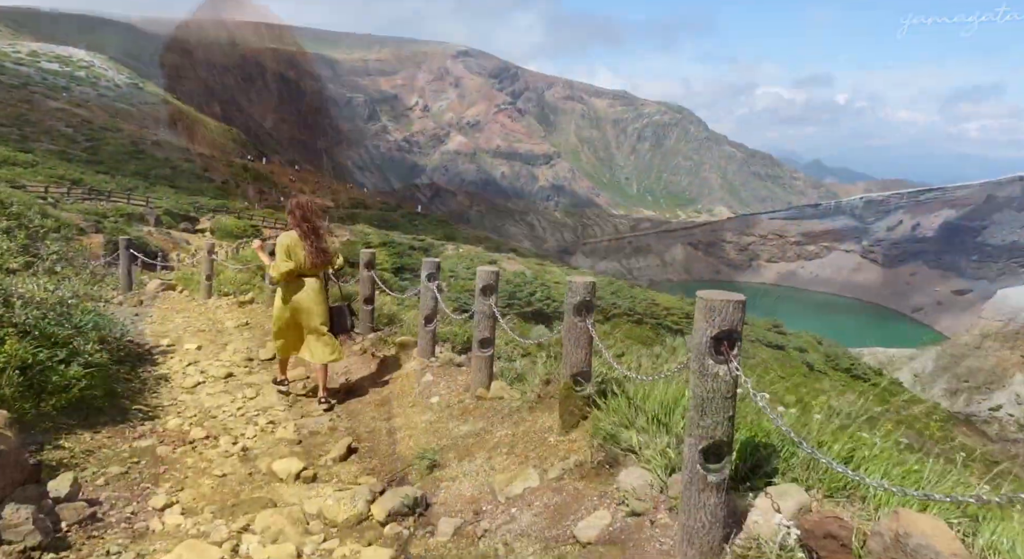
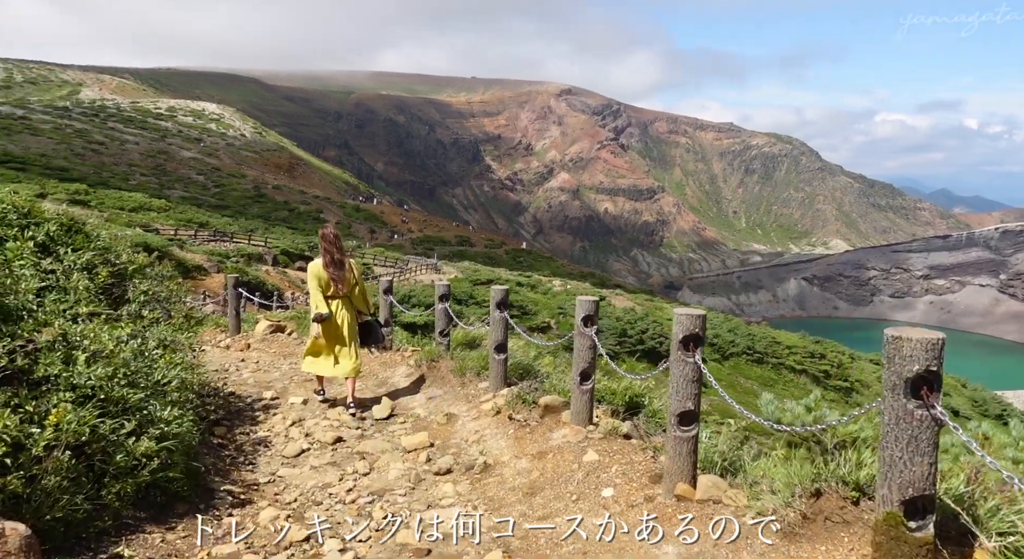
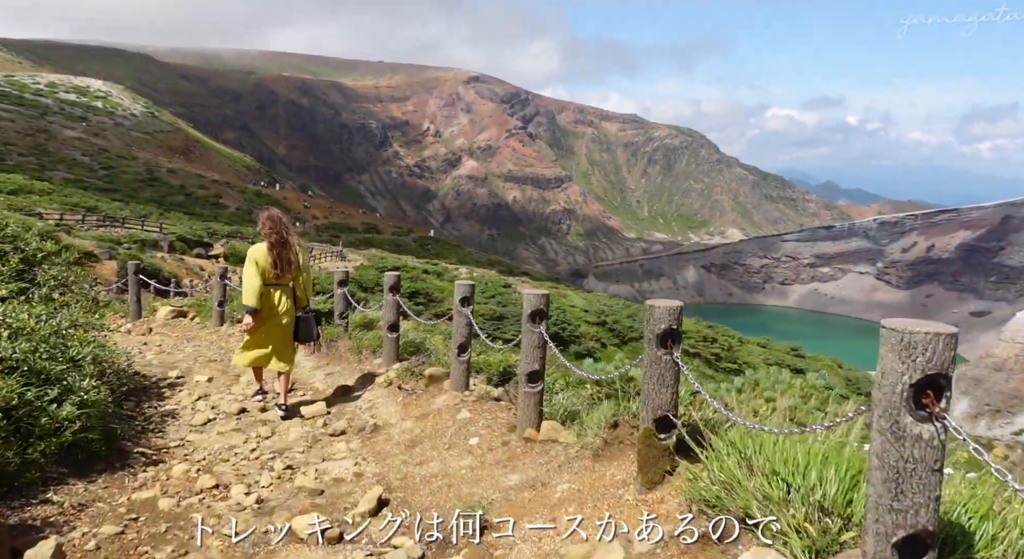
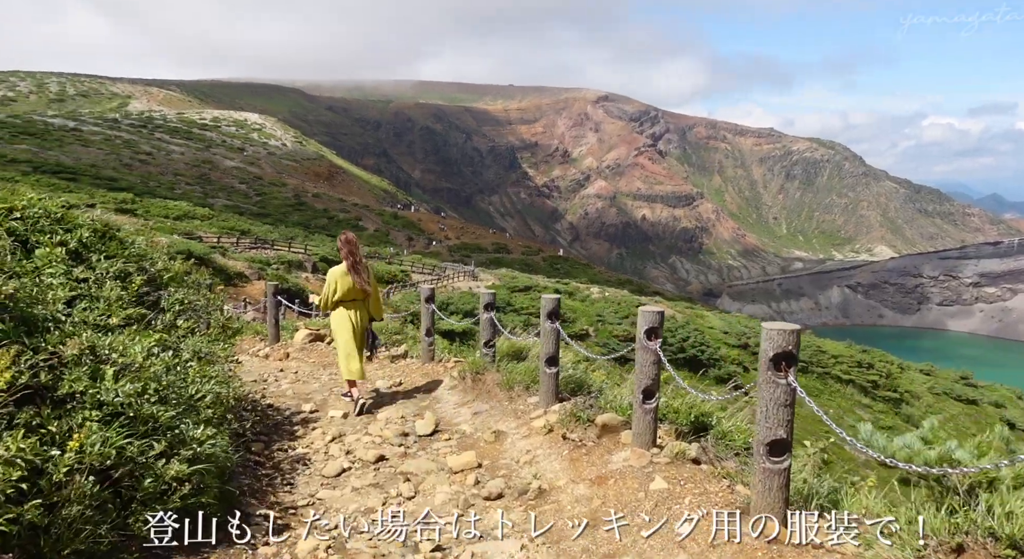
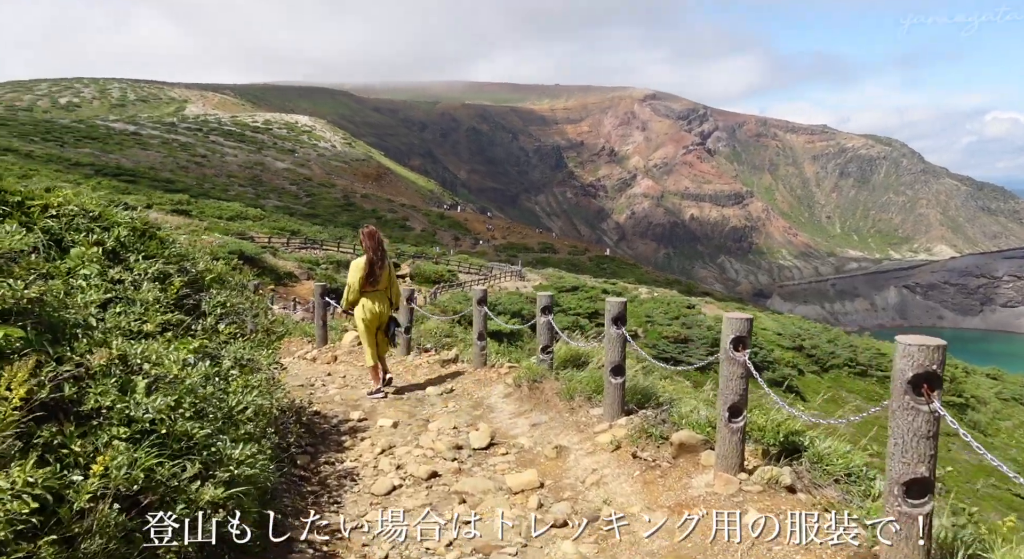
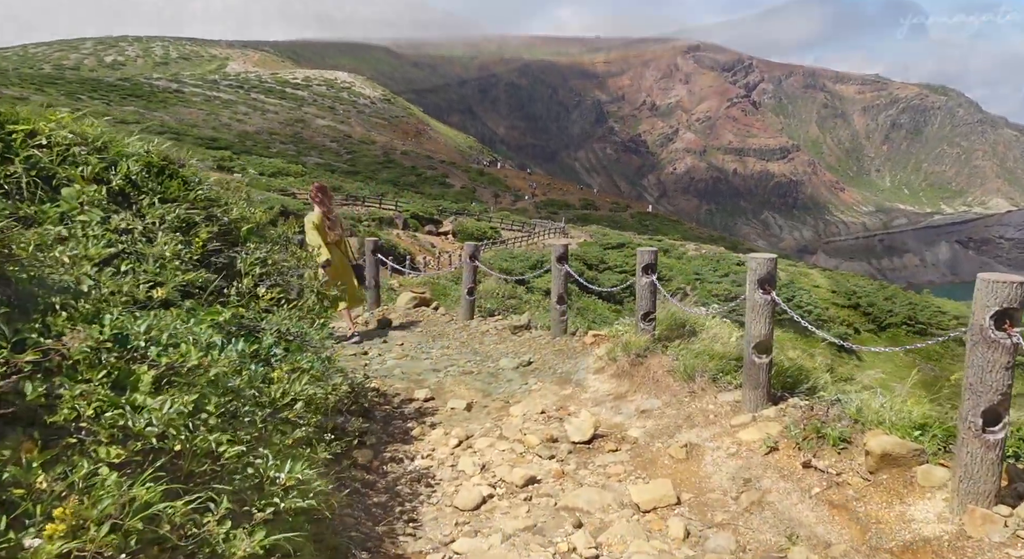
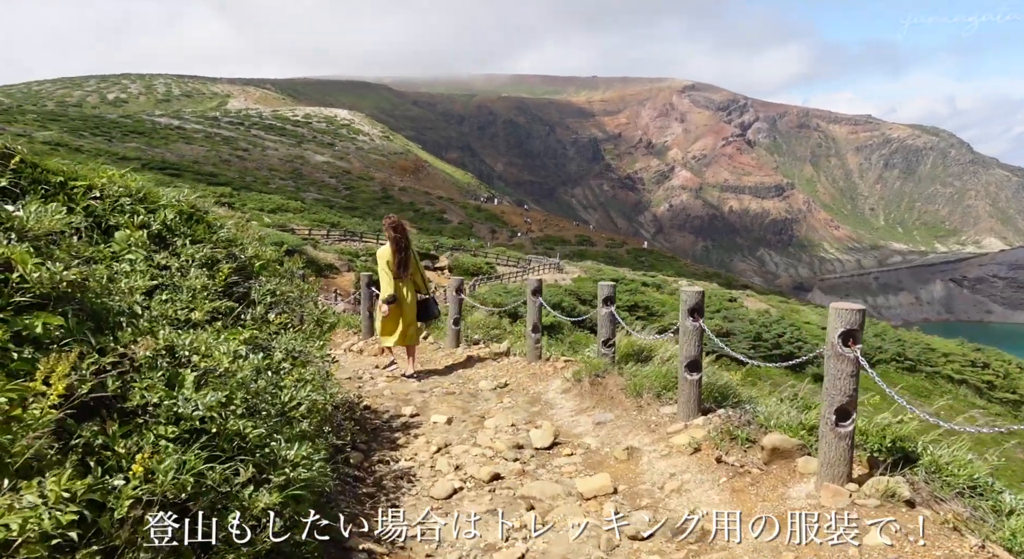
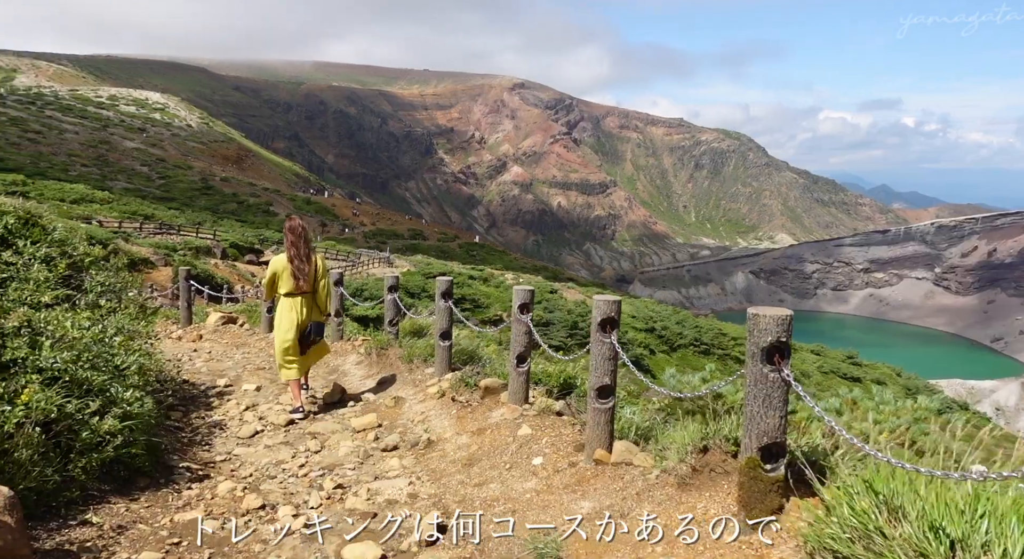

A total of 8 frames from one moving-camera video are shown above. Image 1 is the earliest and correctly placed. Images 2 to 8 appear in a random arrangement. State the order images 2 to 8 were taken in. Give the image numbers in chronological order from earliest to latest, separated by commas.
3, 8, 2, 4, 5, 7, 6
